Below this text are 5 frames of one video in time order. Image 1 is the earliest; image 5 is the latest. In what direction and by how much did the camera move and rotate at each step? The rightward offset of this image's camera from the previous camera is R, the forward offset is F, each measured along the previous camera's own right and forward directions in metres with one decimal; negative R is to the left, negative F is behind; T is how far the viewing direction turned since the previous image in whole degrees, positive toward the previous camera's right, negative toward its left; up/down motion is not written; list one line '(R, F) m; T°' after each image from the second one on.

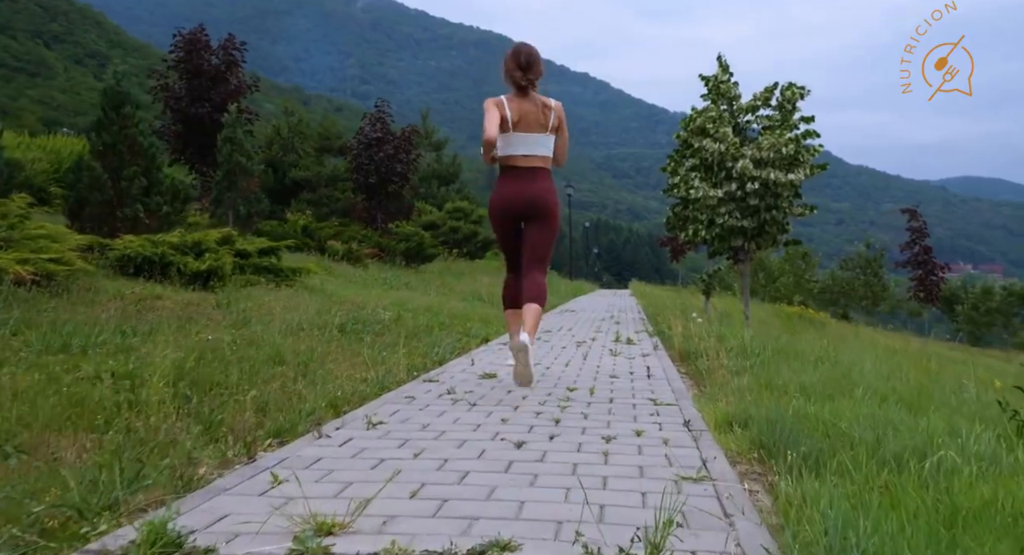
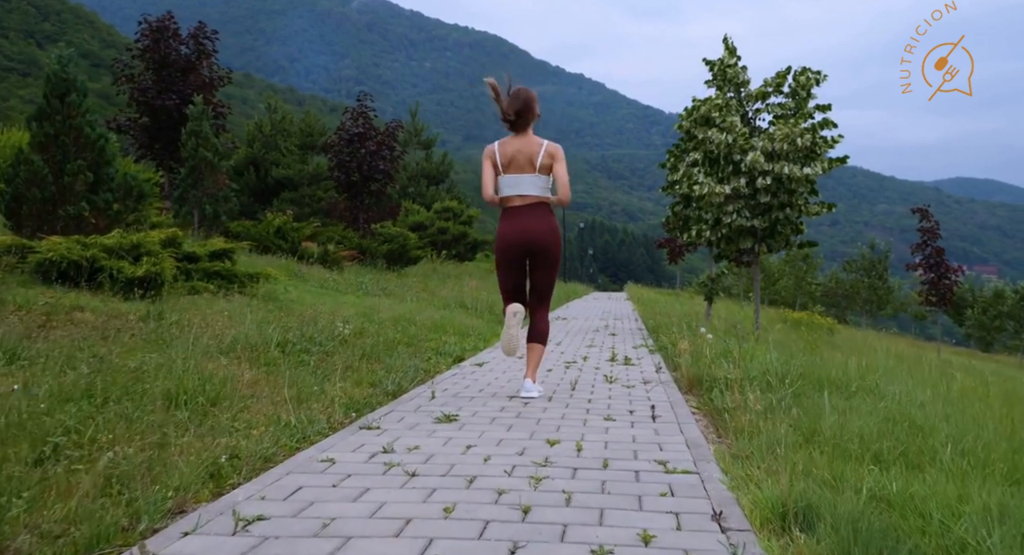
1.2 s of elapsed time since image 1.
(+0.2, +1.3) m; 0°
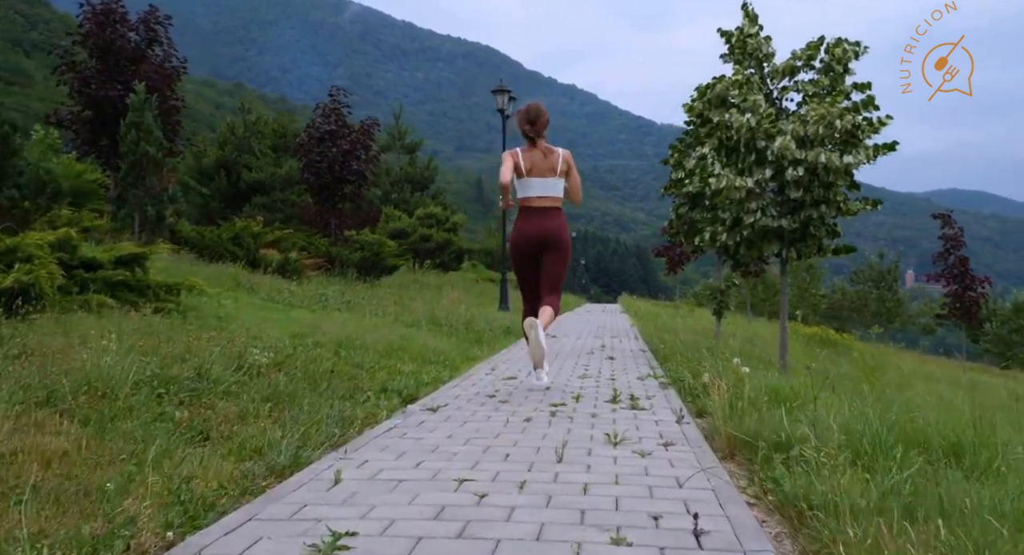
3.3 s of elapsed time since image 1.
(+0.2, +1.9) m; +1°
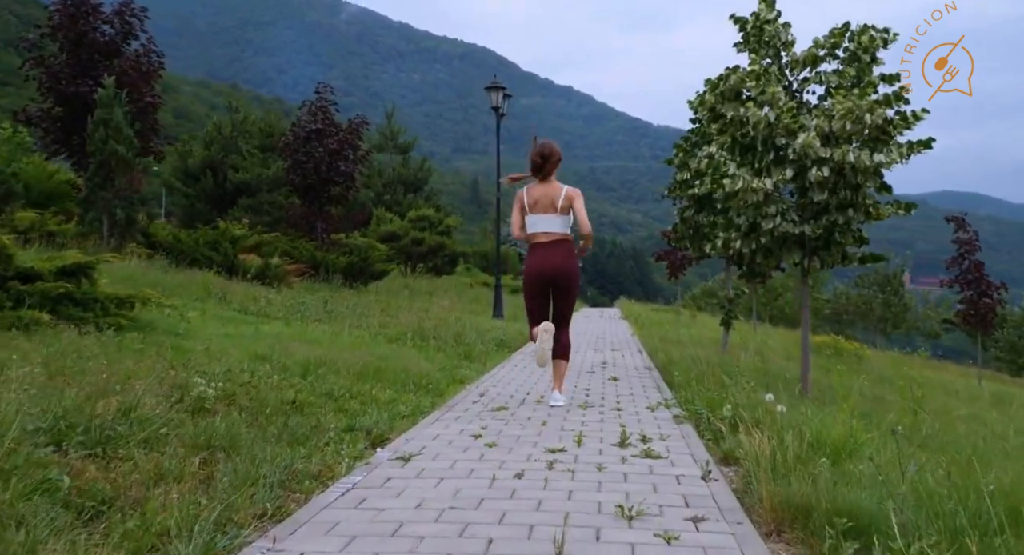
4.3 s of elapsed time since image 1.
(0.0, +0.9) m; 0°
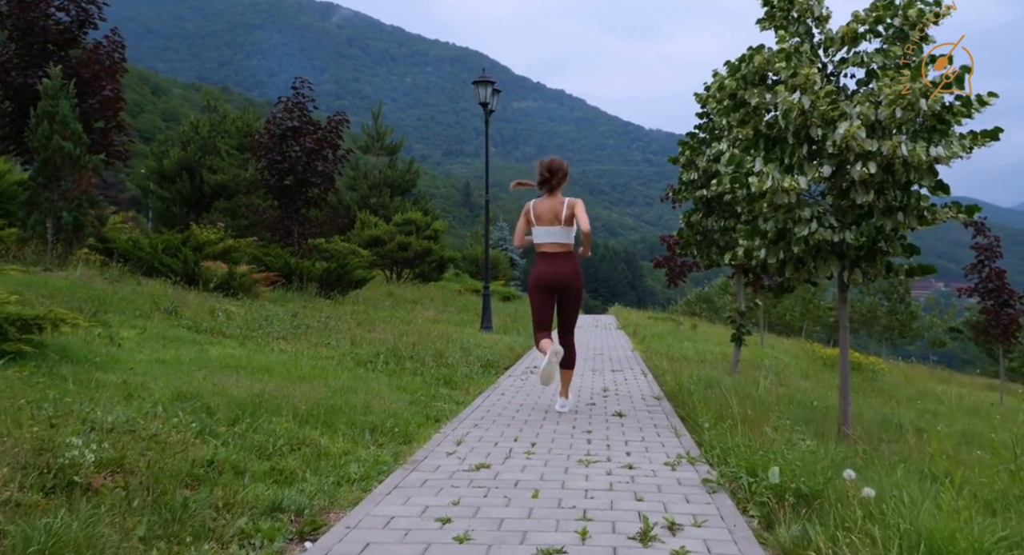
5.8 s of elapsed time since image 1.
(+0.1, +1.3) m; +1°
